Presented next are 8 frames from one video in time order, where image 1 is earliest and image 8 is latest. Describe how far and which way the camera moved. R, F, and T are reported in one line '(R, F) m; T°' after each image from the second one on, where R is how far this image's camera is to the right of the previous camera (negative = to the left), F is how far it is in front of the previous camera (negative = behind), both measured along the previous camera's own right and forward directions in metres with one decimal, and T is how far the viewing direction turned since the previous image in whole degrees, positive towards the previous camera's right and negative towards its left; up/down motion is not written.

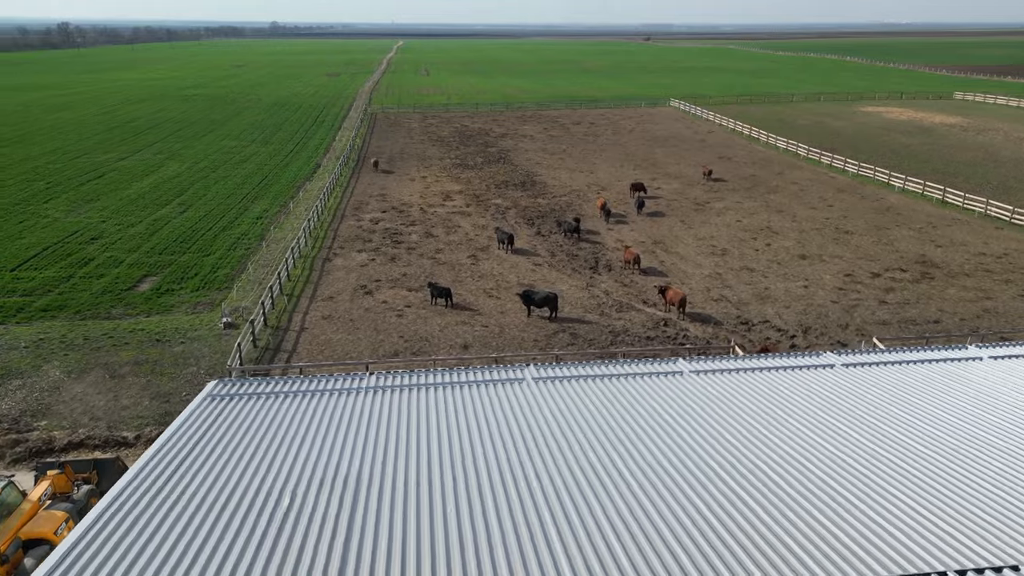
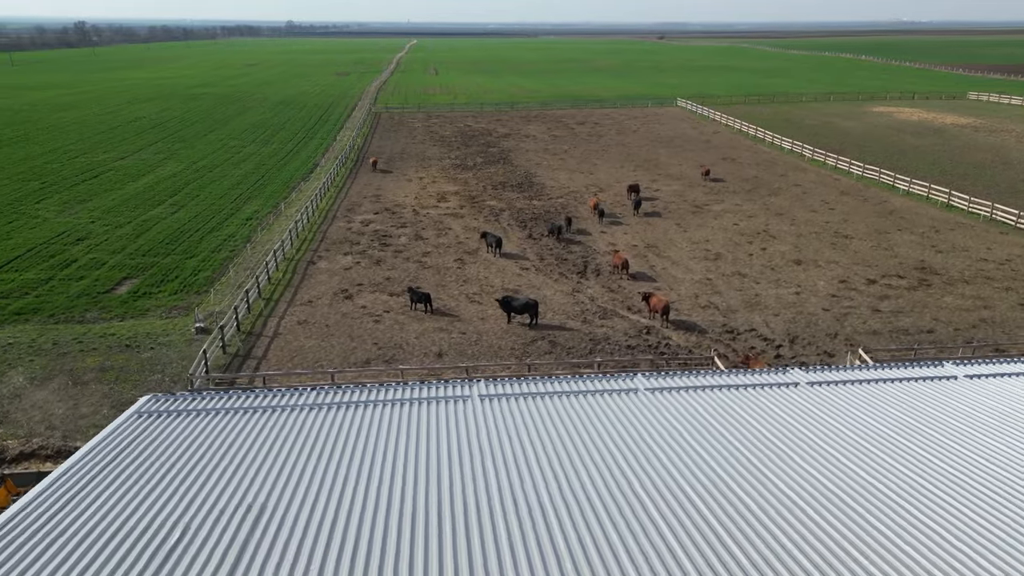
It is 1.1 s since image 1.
(+0.8, +0.4) m; -1°
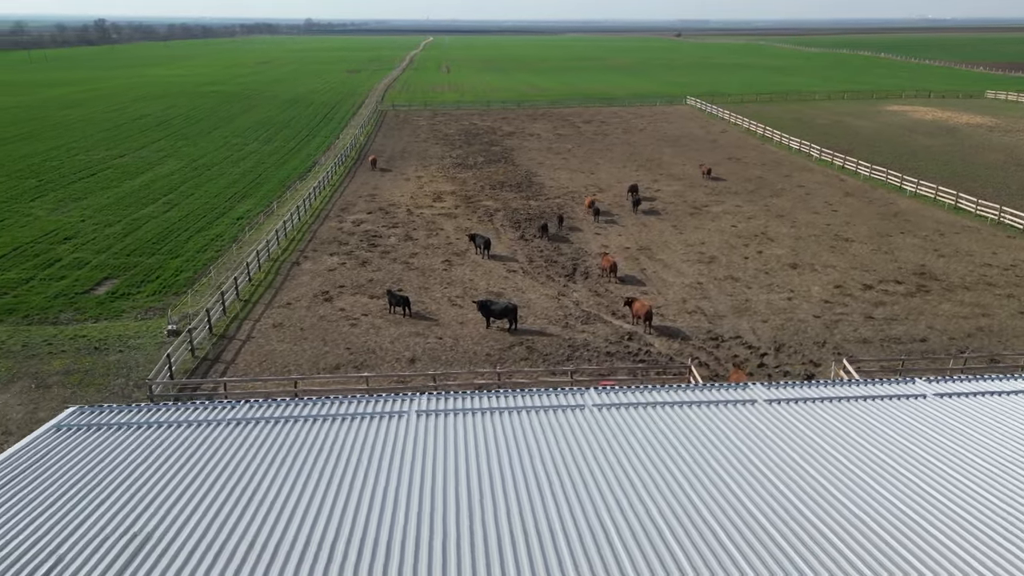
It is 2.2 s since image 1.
(+0.9, +0.4) m; -1°
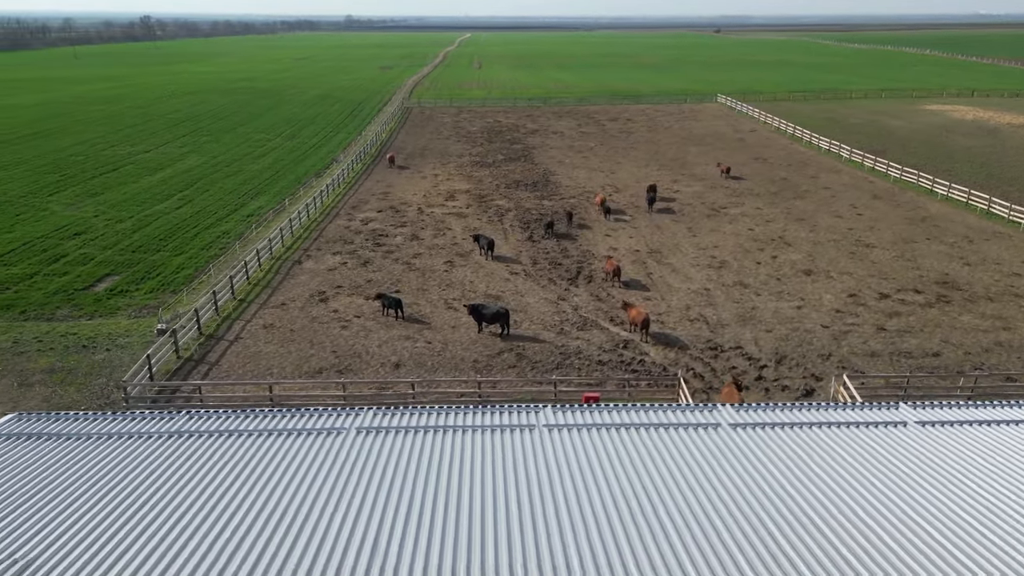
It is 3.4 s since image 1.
(+0.9, +0.4) m; -3°
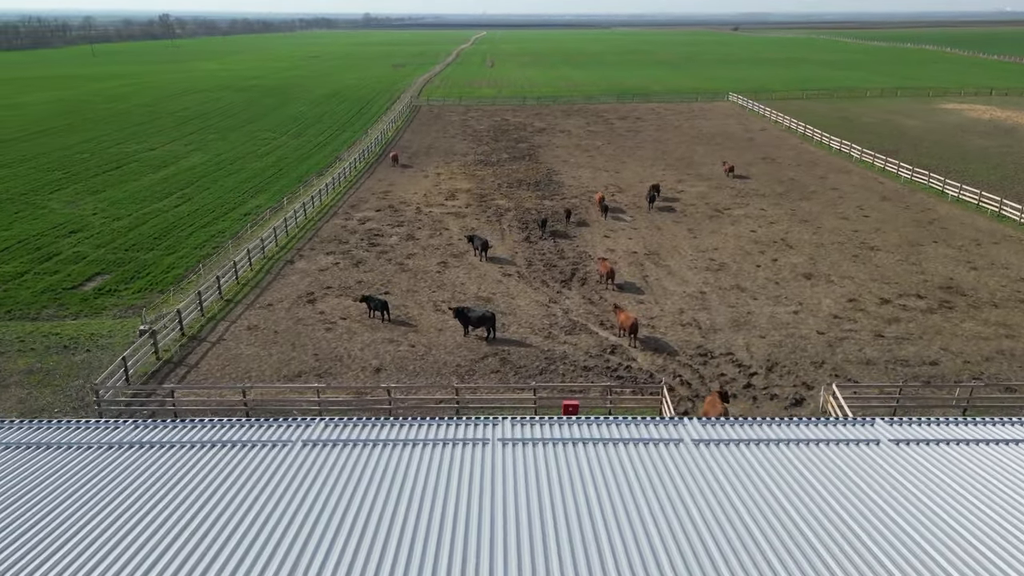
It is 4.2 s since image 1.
(+0.7, +0.3) m; -1°
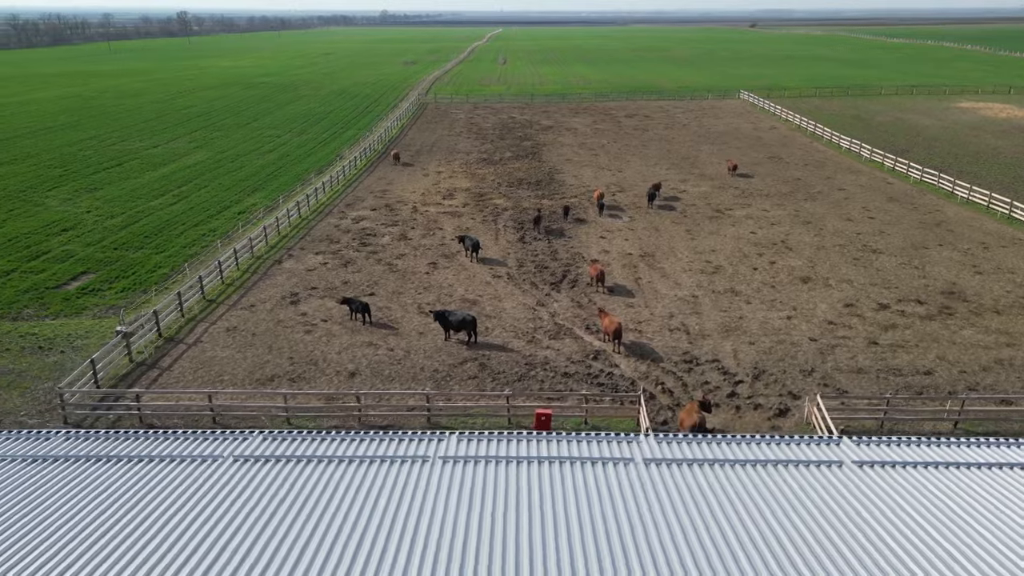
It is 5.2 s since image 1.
(+0.7, +0.3) m; -1°
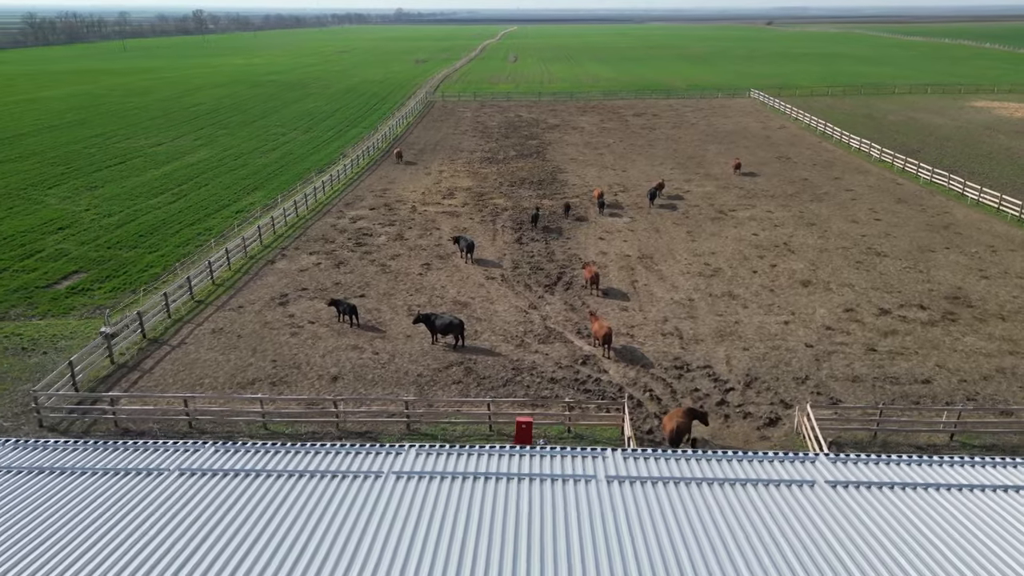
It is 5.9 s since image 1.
(+0.5, +0.3) m; -1°
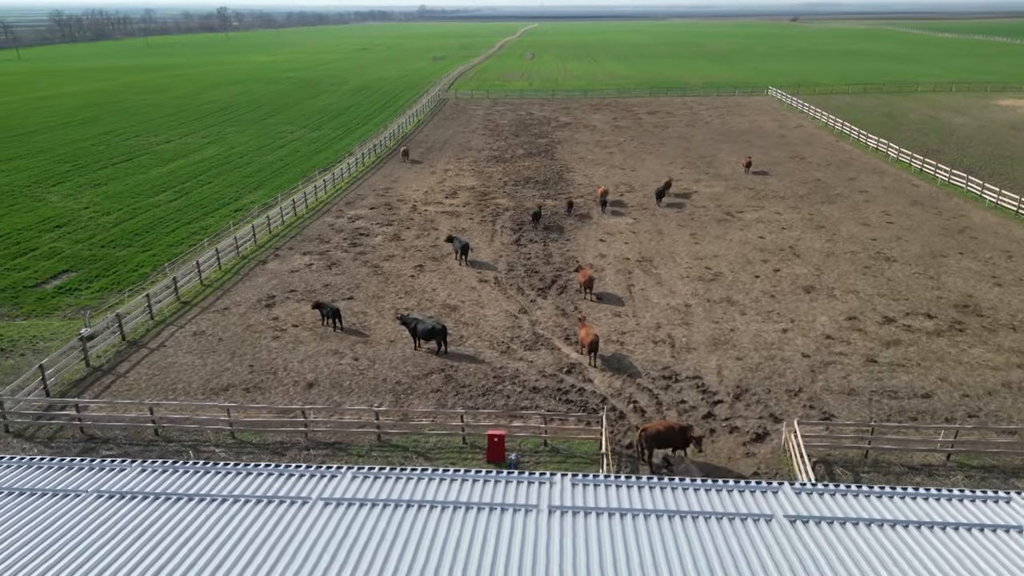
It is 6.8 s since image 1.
(+0.8, +0.4) m; -2°
